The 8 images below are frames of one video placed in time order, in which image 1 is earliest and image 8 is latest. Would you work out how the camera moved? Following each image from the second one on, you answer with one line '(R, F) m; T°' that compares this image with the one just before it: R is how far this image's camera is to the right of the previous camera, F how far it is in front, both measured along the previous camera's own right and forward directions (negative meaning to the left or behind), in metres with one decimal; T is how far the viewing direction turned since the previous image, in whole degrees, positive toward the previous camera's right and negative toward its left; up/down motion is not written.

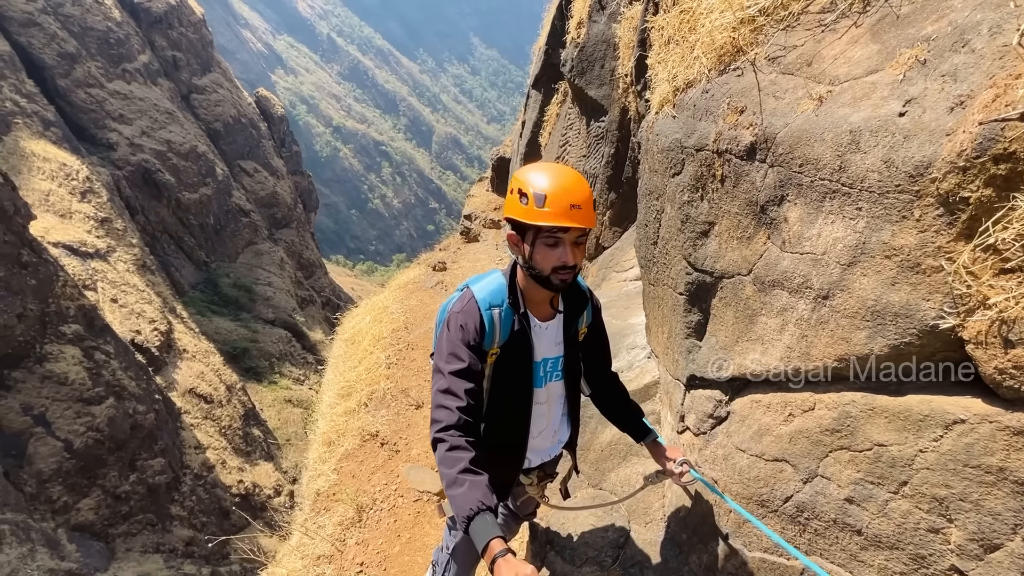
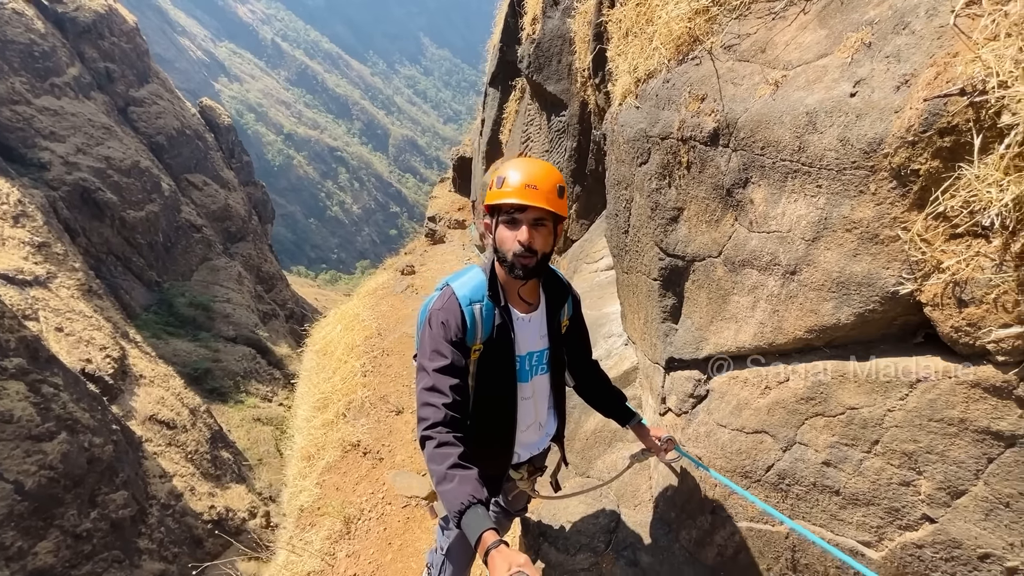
(-0.1, 0.0) m; +4°
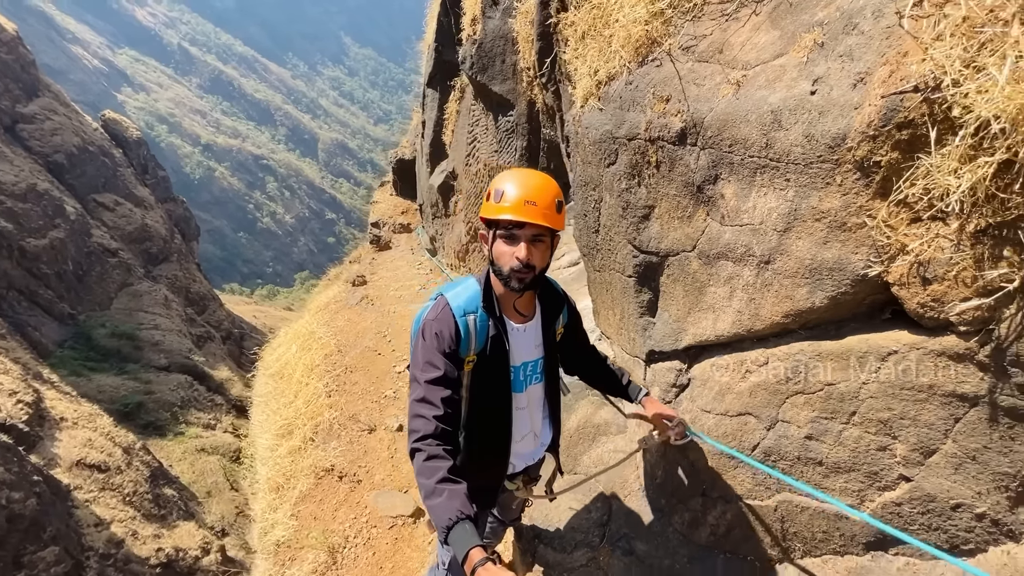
(-0.2, 0.0) m; +6°
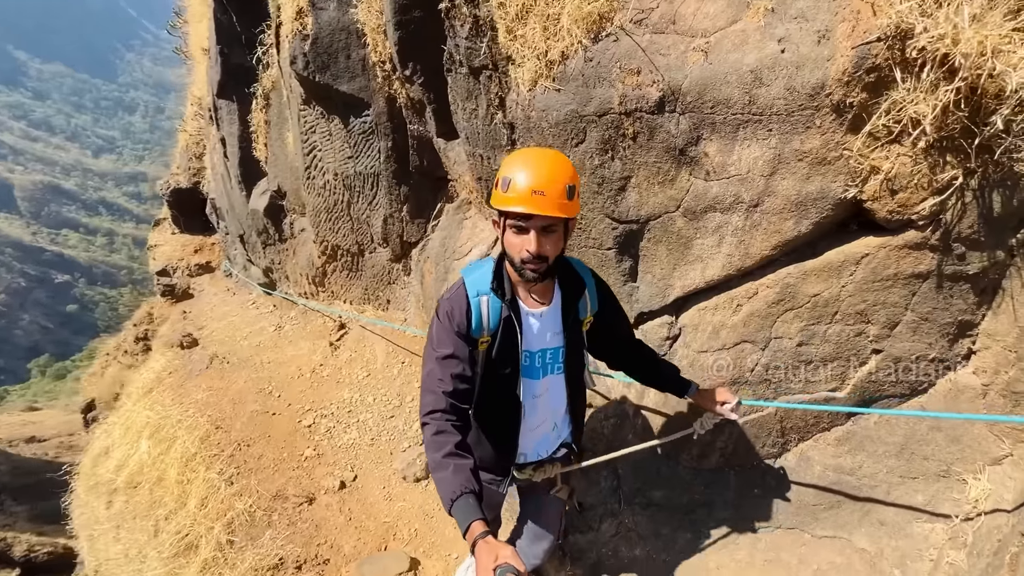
(-0.9, +0.3) m; +21°
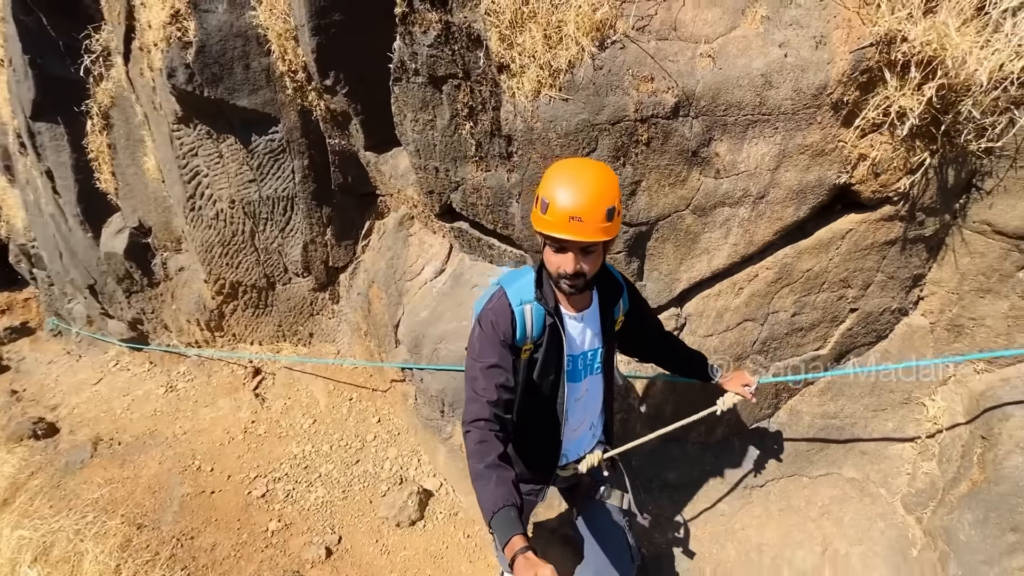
(-0.8, +0.2) m; +15°
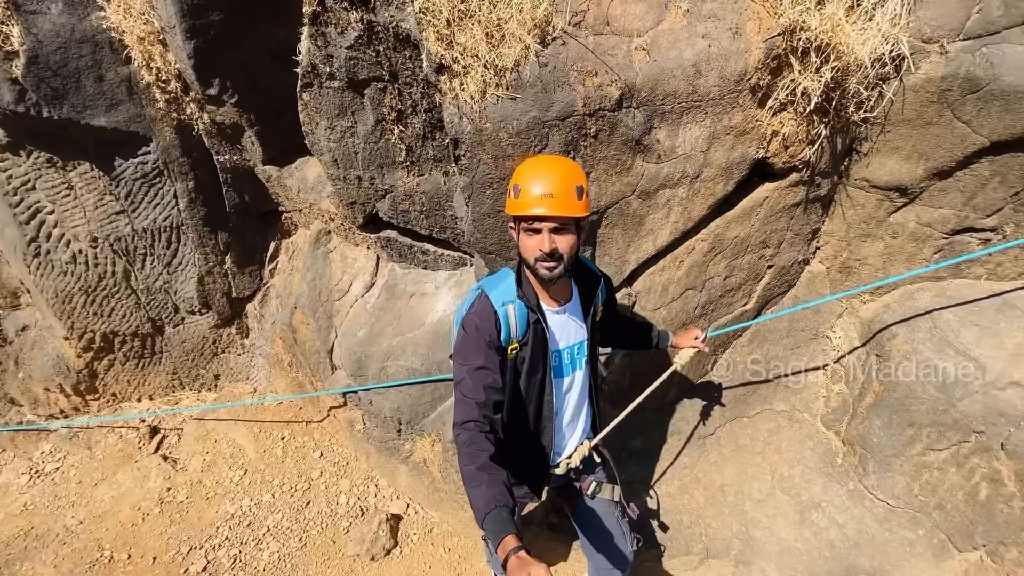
(-0.4, +0.1) m; +13°
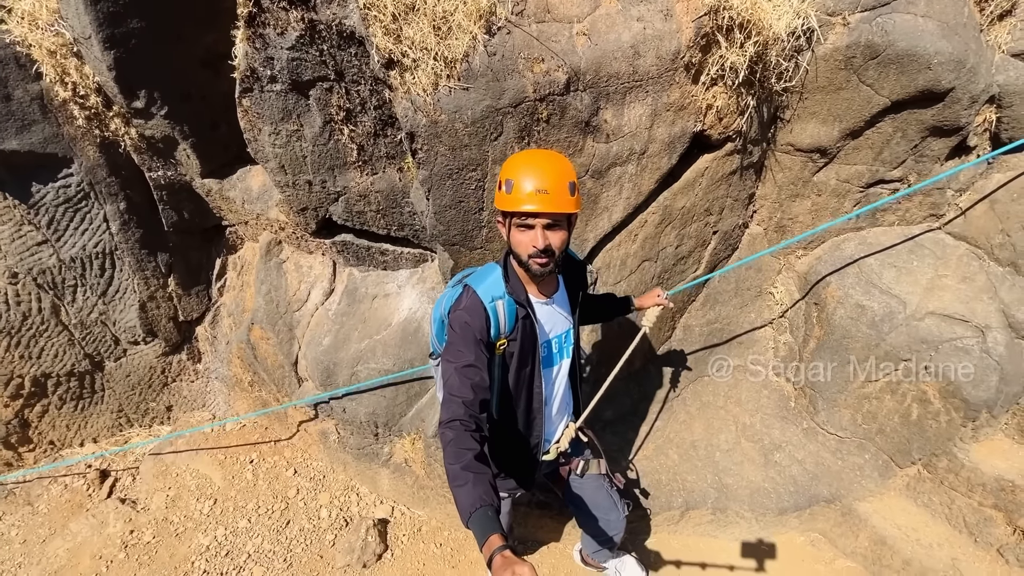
(-0.1, -0.1) m; +6°
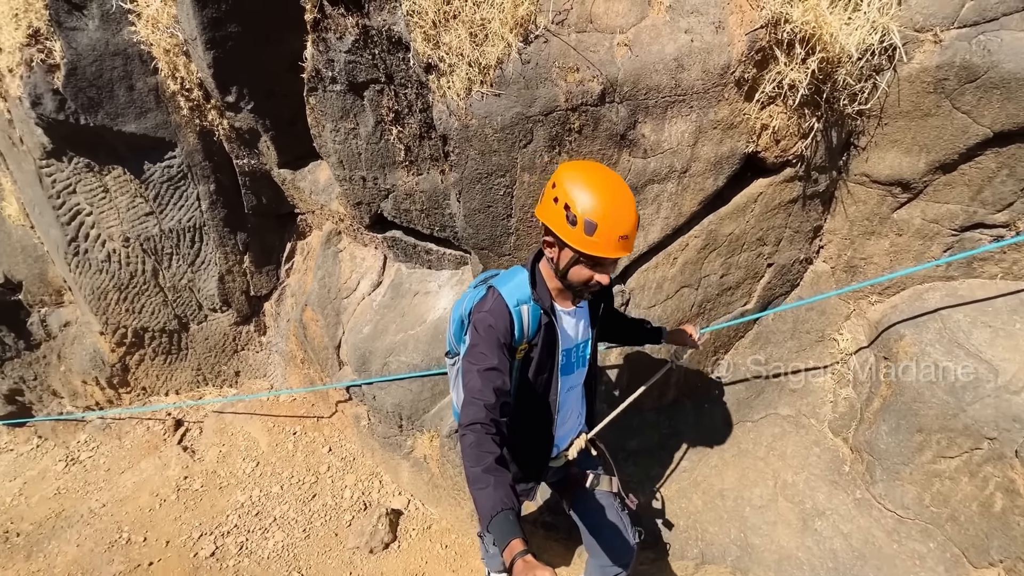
(+0.4, +0.1) m; -10°
